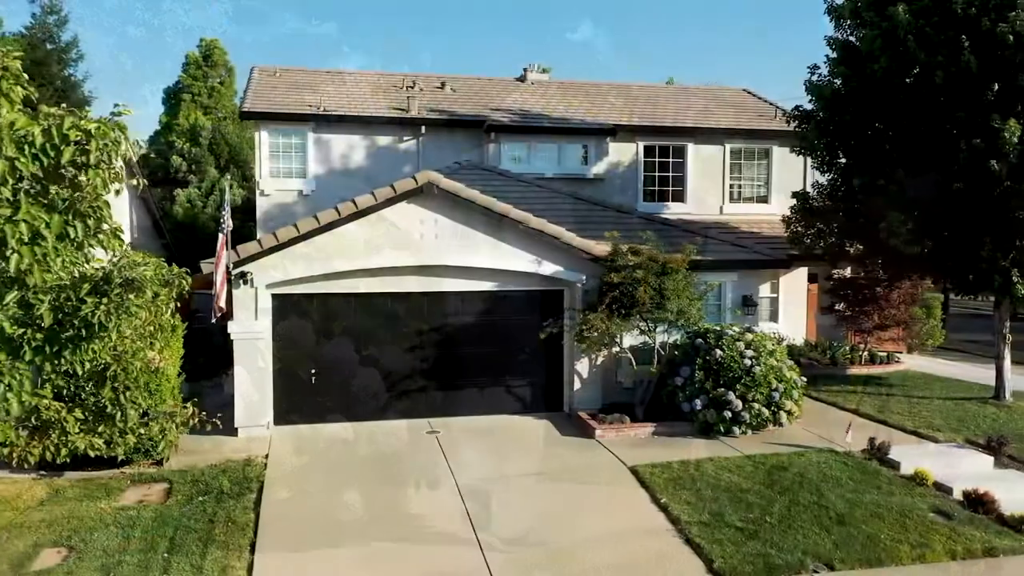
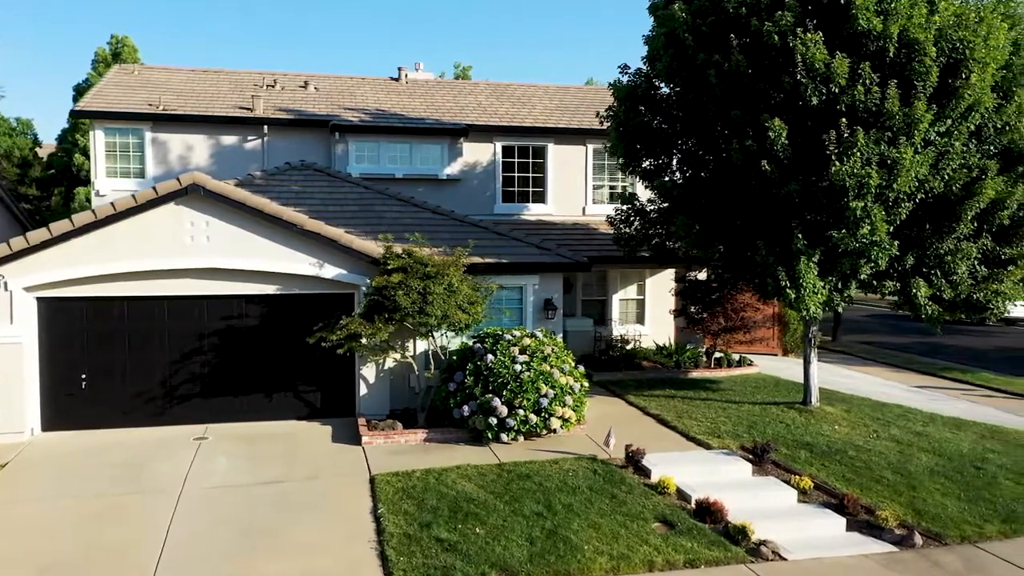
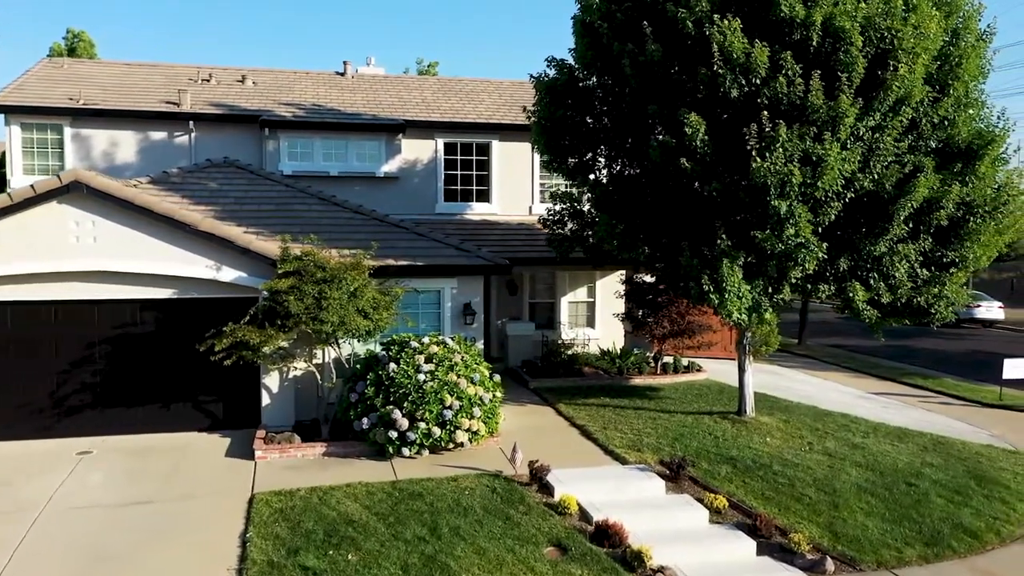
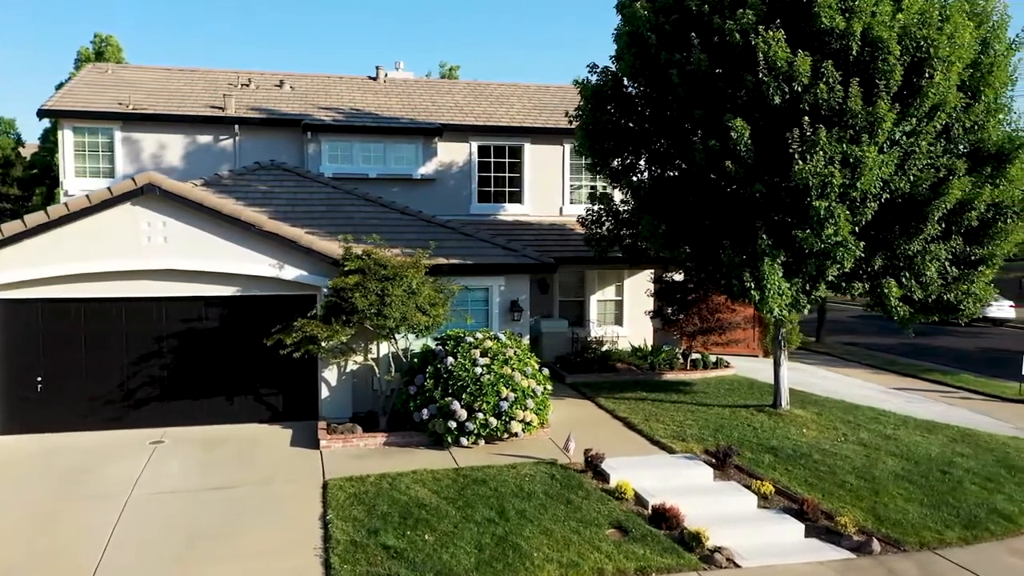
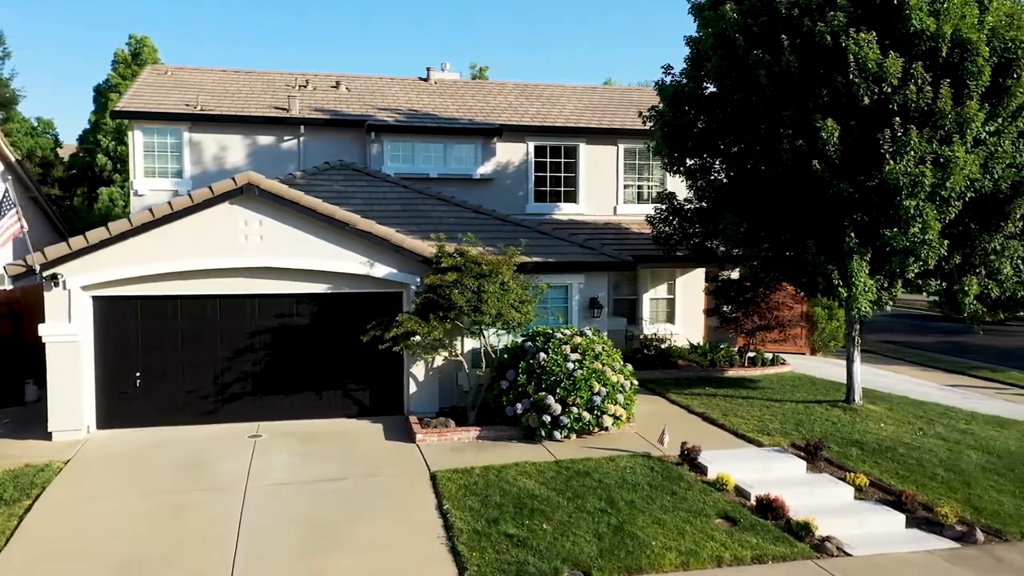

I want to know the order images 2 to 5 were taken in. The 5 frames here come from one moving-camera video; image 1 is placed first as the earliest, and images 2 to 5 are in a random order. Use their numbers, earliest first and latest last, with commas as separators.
5, 2, 4, 3
